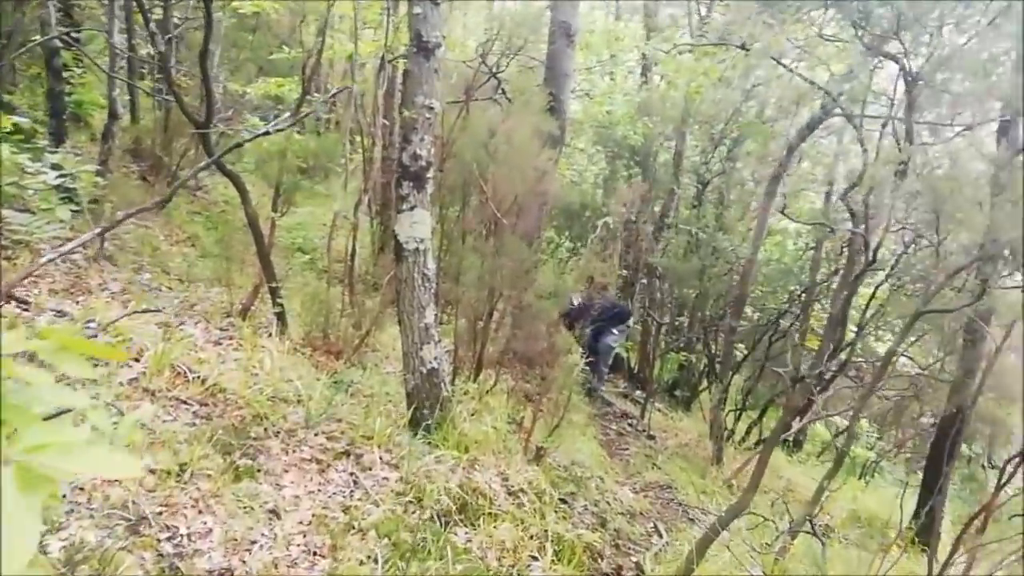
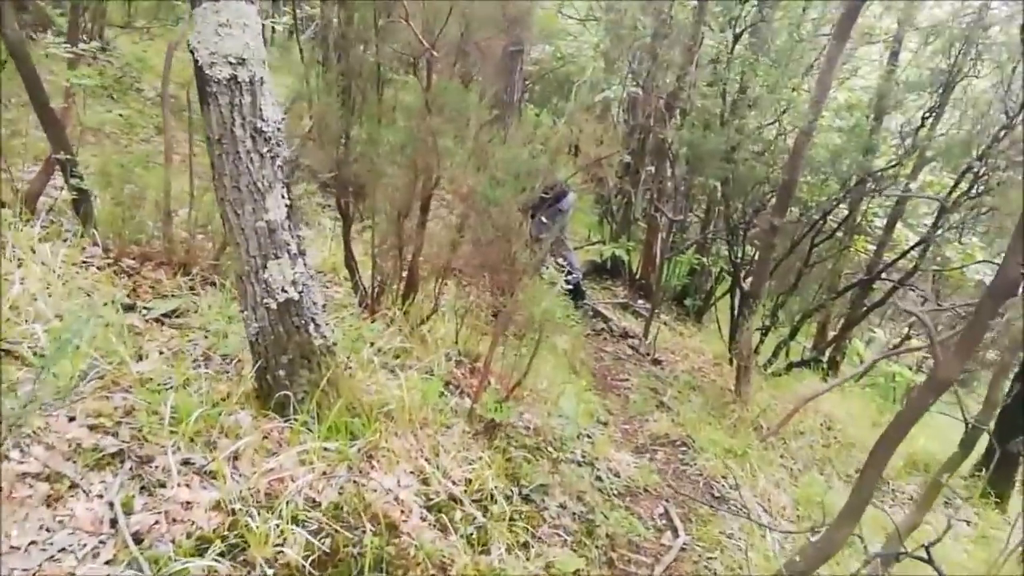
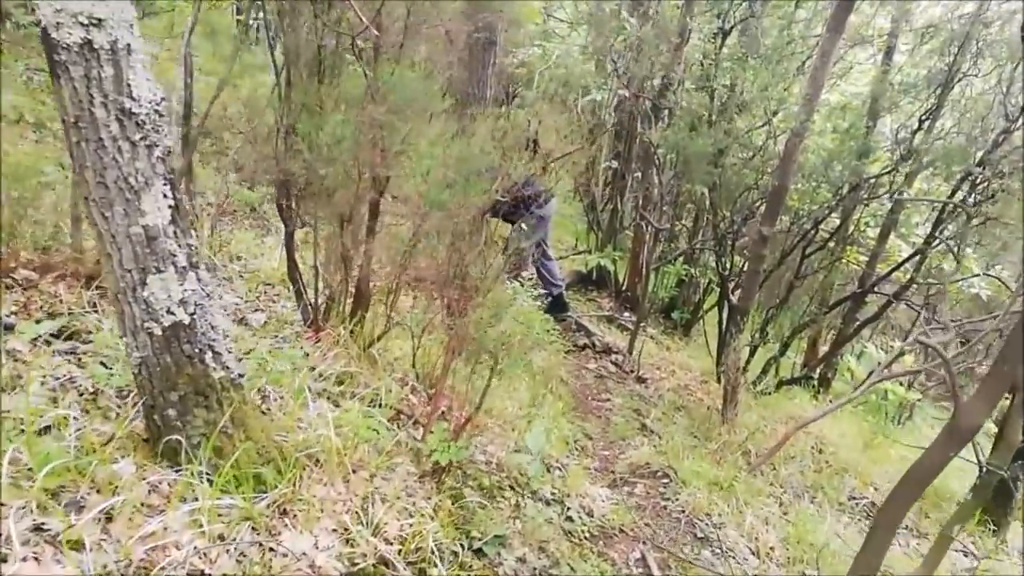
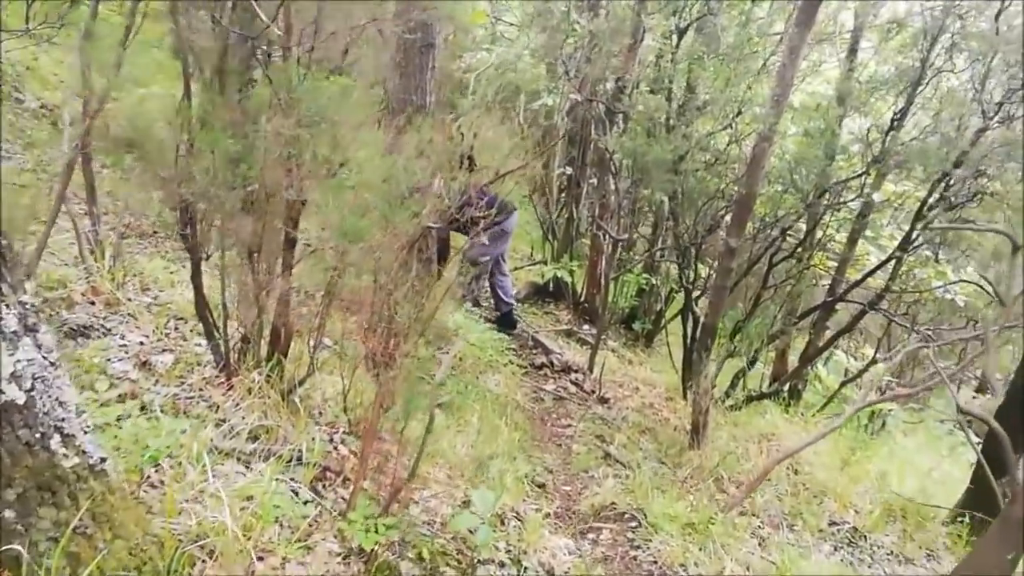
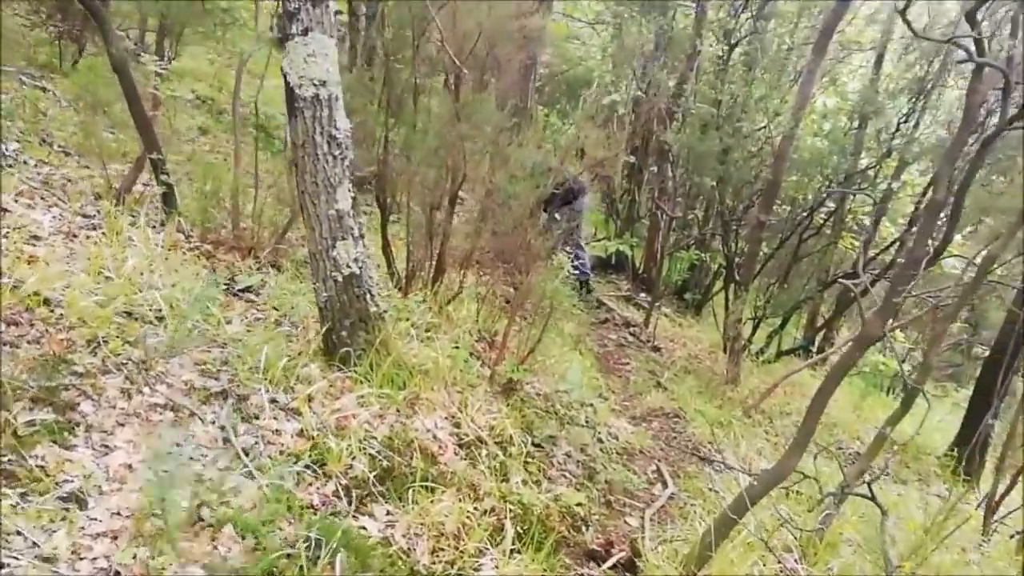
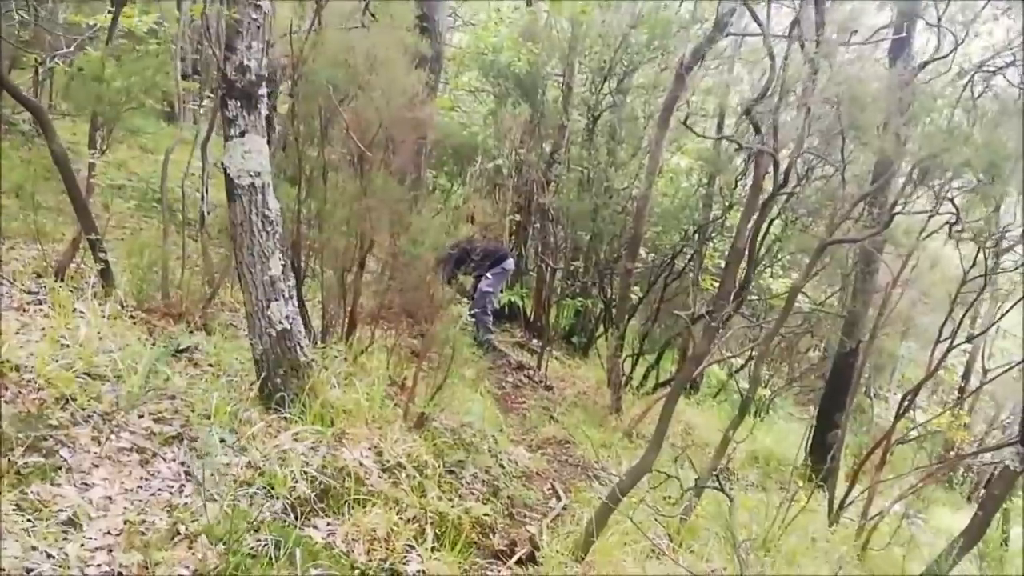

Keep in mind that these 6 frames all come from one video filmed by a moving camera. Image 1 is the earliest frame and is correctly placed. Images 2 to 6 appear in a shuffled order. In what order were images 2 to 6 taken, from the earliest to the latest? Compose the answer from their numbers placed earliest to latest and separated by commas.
6, 5, 2, 3, 4
